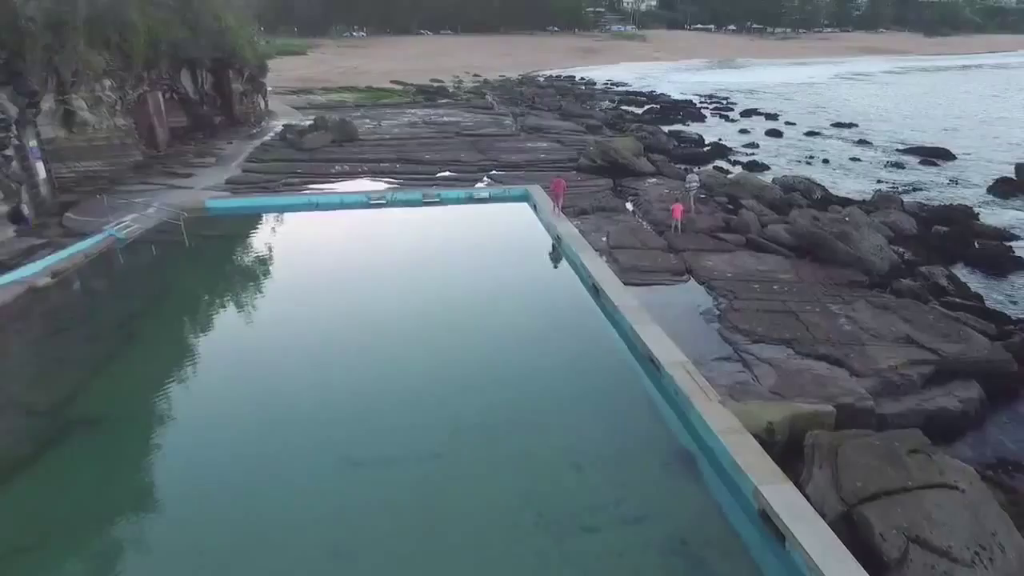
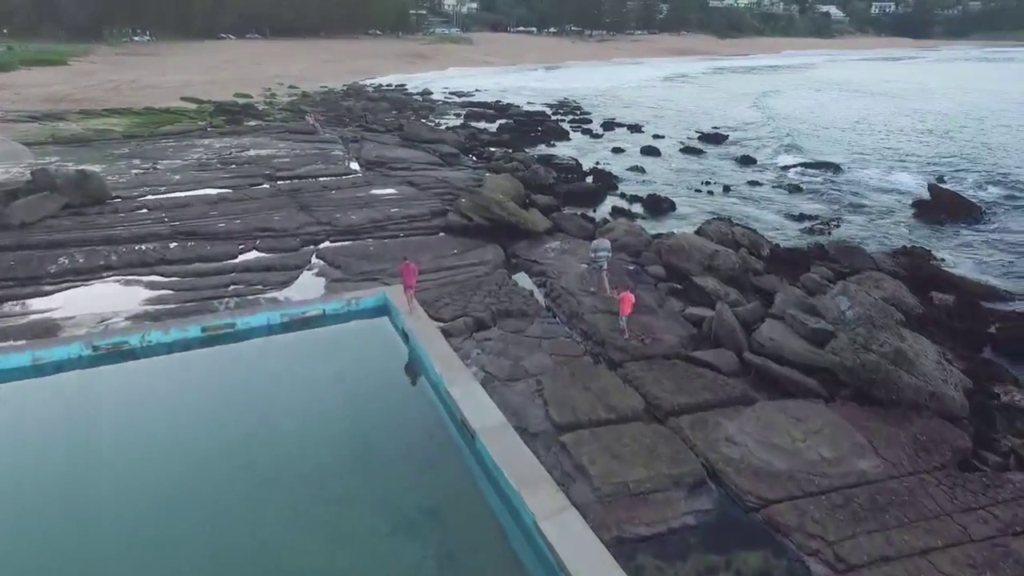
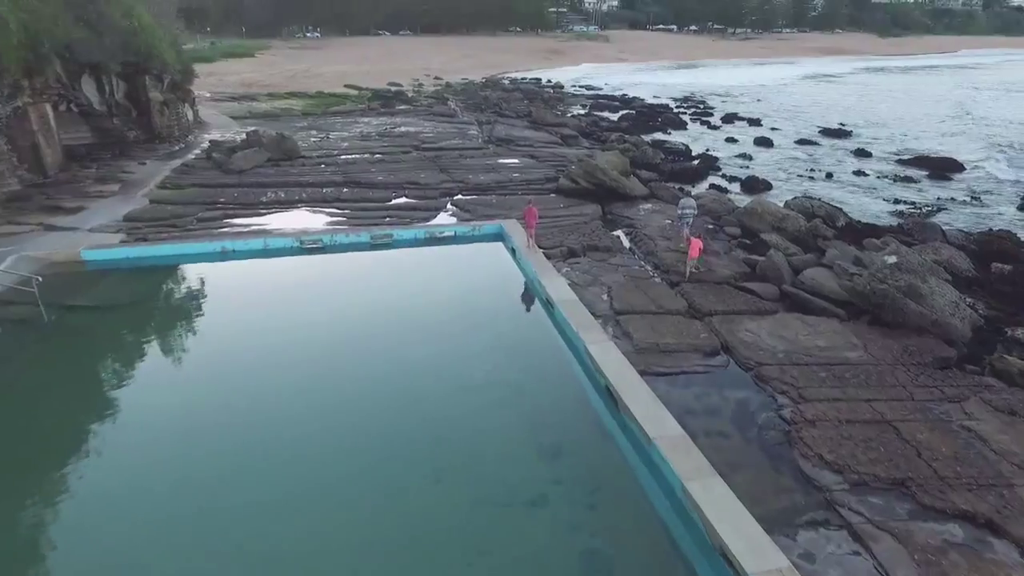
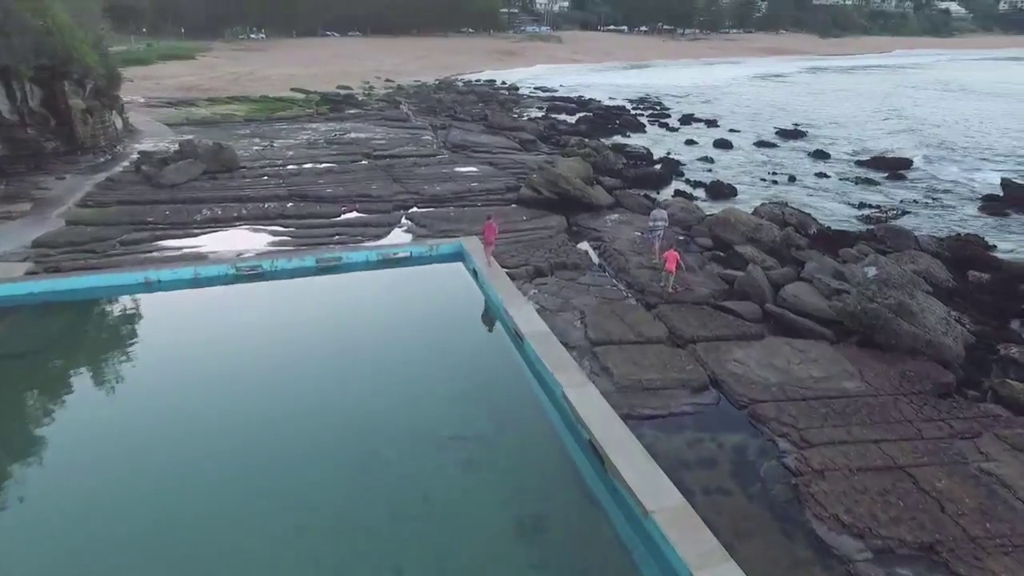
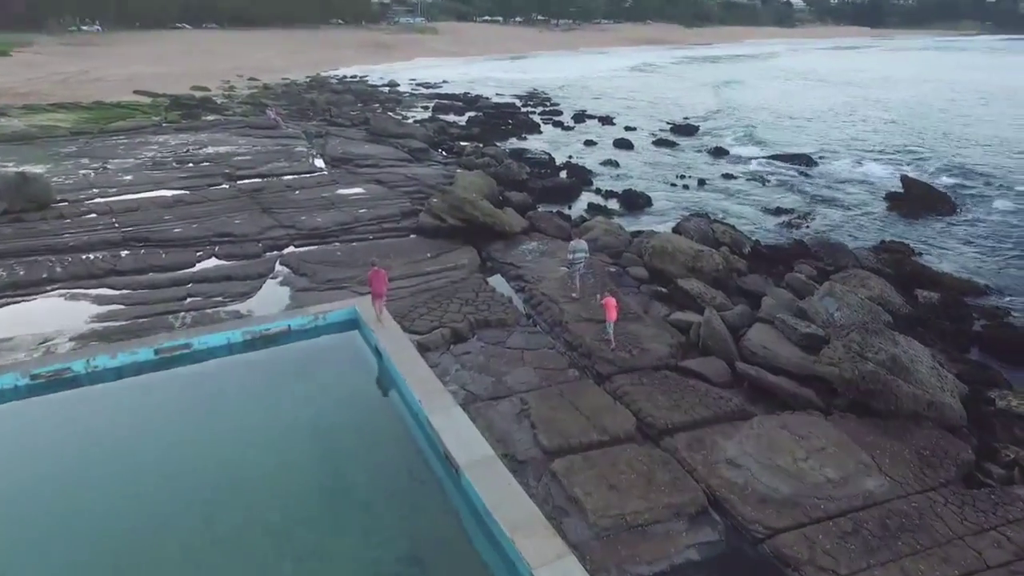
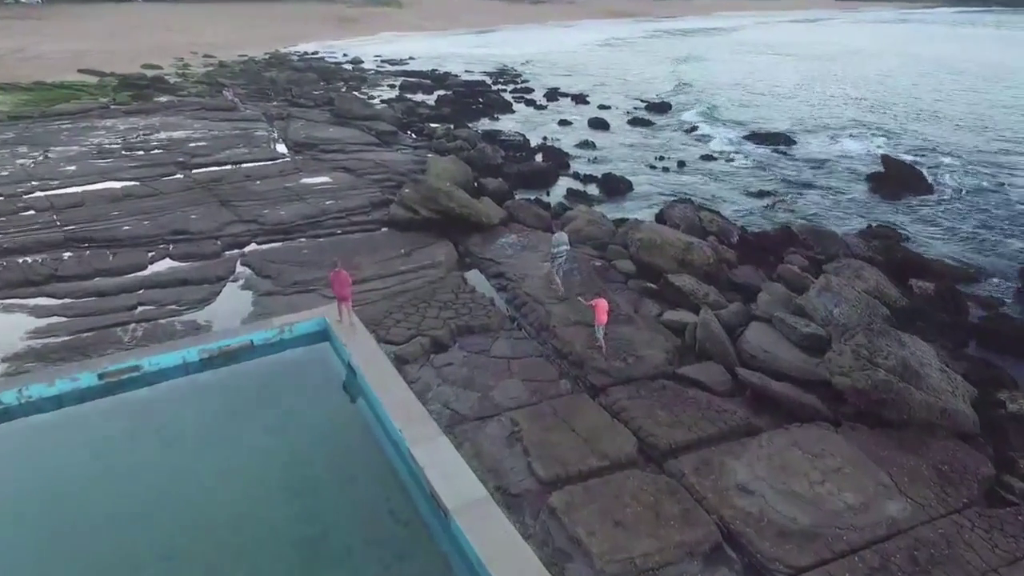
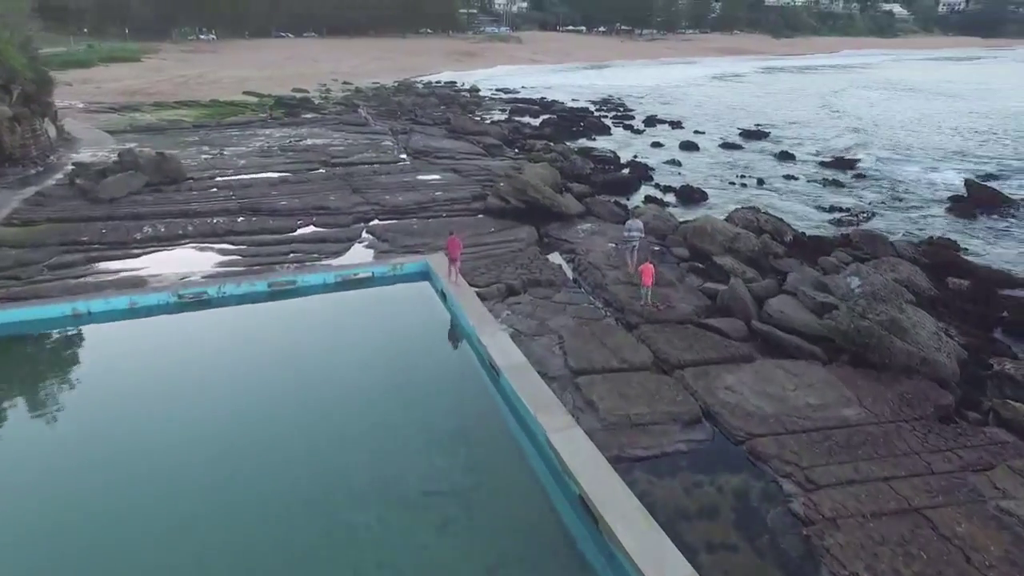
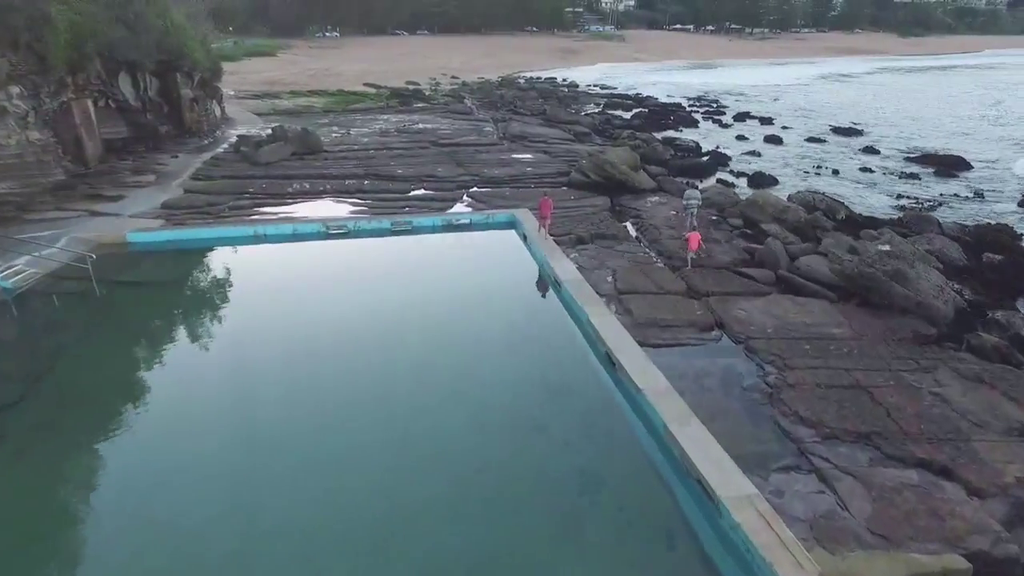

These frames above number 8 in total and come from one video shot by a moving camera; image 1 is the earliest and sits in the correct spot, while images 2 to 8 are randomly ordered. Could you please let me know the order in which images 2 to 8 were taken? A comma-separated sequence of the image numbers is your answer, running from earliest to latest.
8, 3, 4, 7, 2, 5, 6
